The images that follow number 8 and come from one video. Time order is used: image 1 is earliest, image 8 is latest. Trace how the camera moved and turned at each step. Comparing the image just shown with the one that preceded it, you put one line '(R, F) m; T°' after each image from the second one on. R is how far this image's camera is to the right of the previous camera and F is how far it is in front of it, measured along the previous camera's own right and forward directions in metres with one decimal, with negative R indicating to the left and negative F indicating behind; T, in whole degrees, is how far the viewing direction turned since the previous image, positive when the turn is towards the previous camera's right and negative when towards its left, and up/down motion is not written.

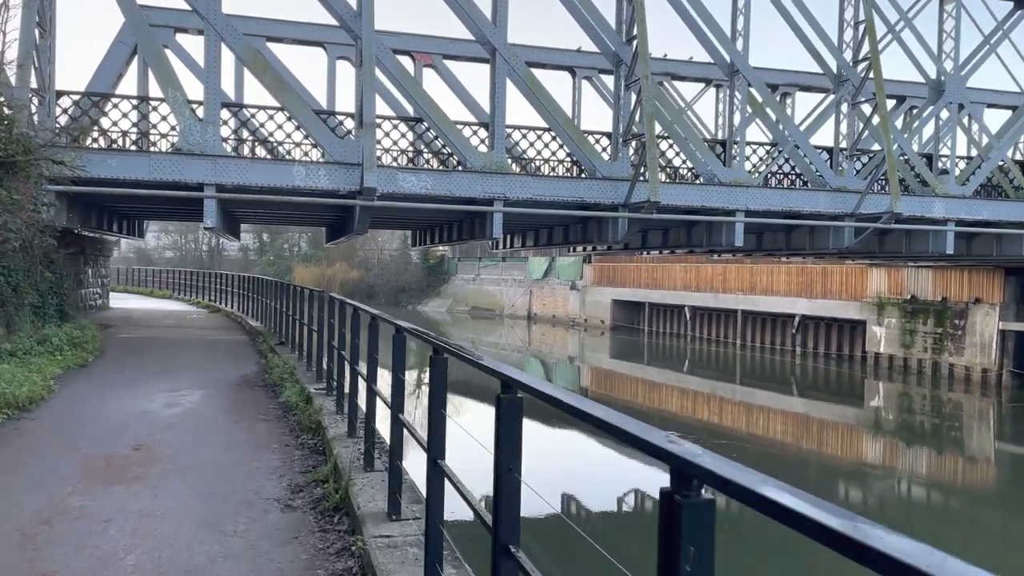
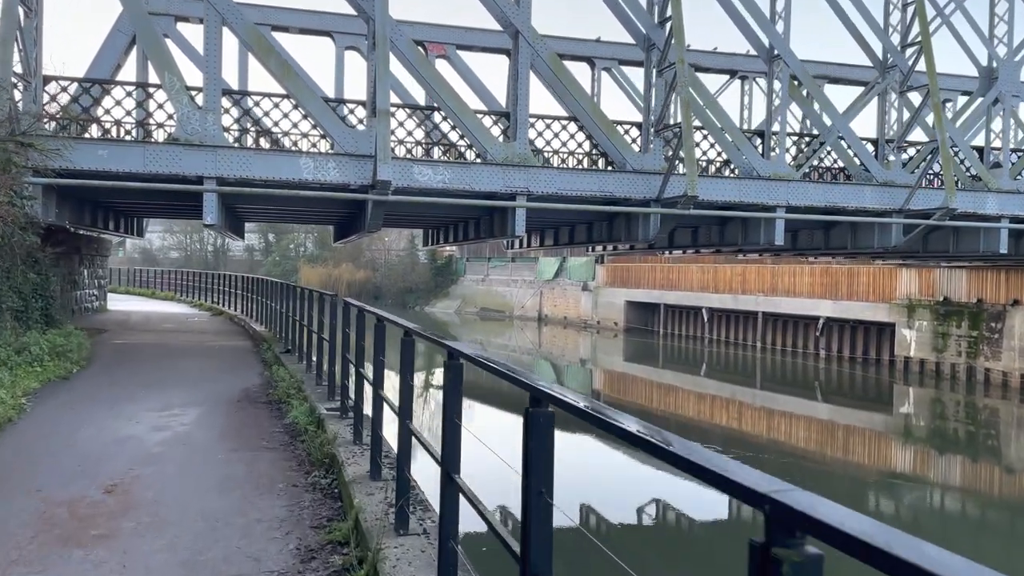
(-0.3, +1.0) m; 0°
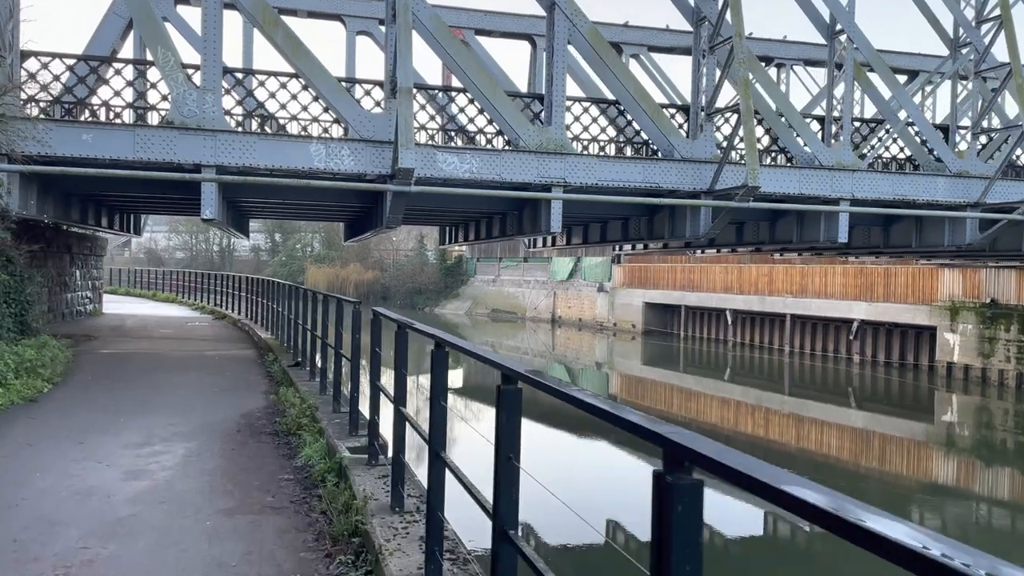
(-0.4, +1.3) m; 0°
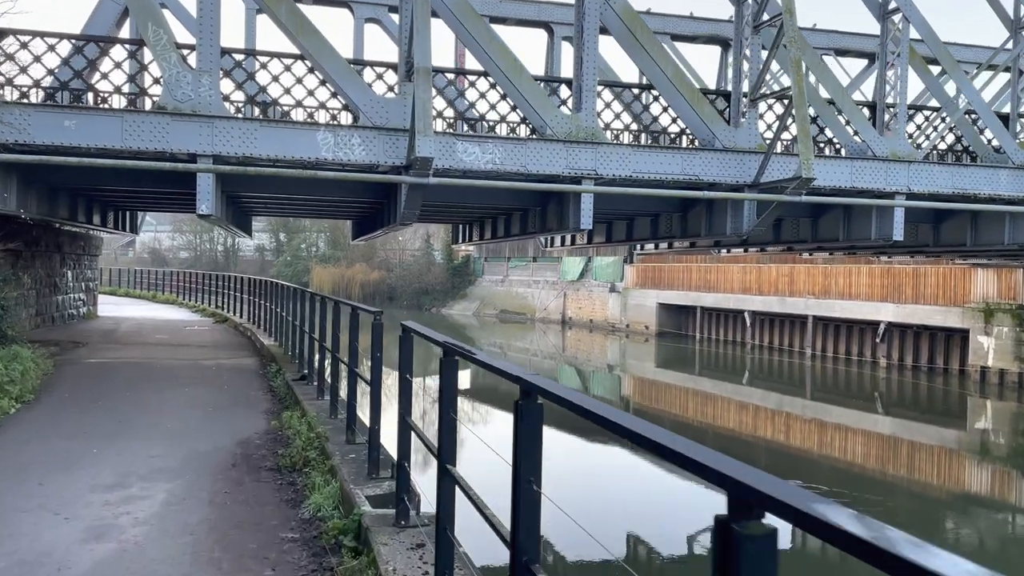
(-0.3, +0.9) m; 0°
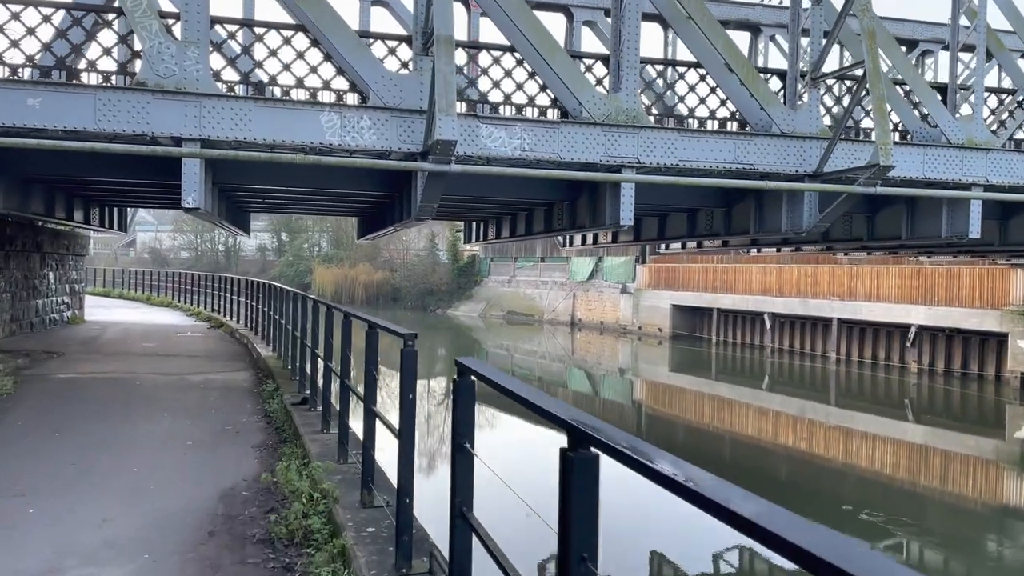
(-0.3, +1.2) m; 0°
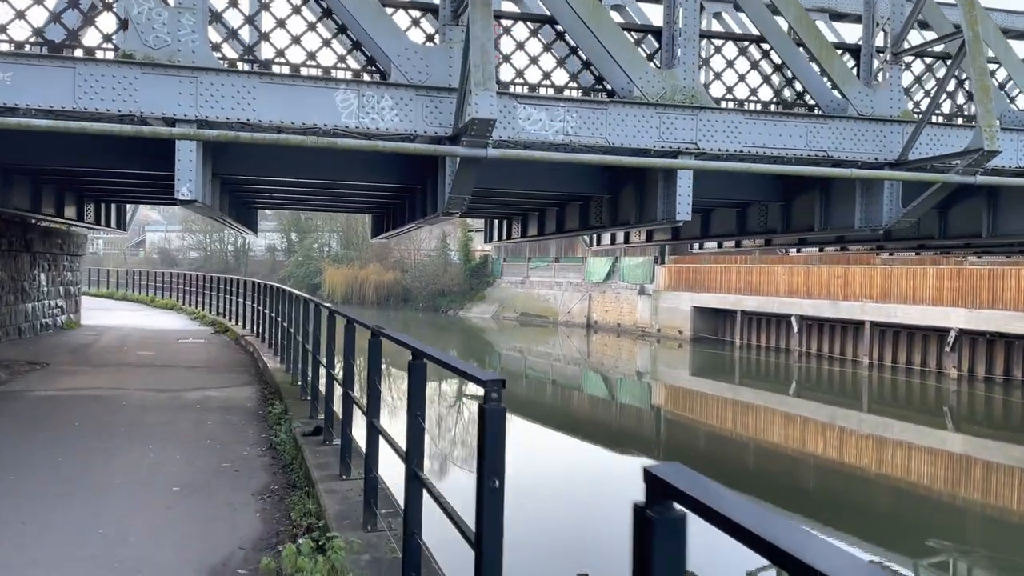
(-0.3, +1.0) m; -1°
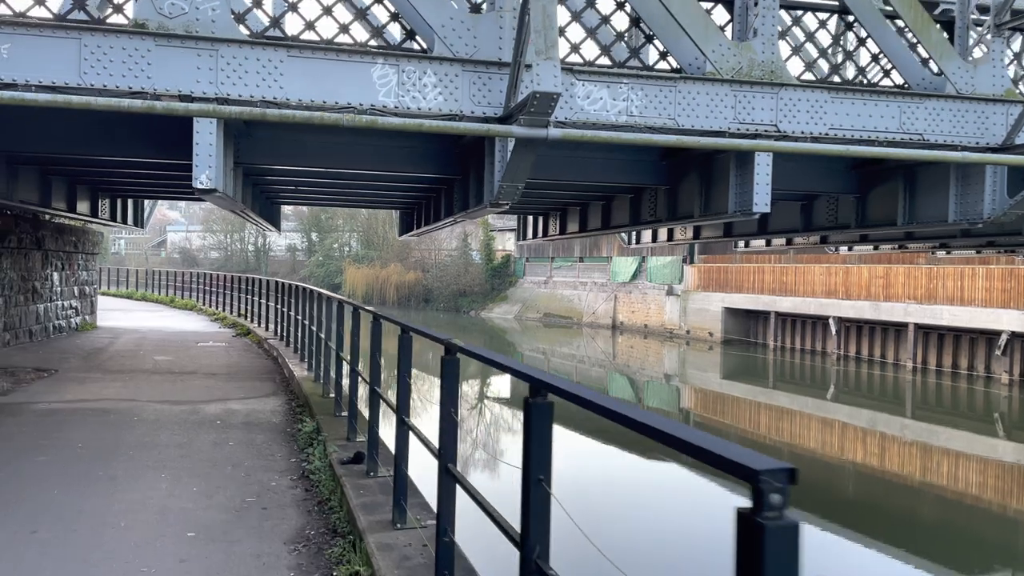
(-0.3, +0.8) m; -1°
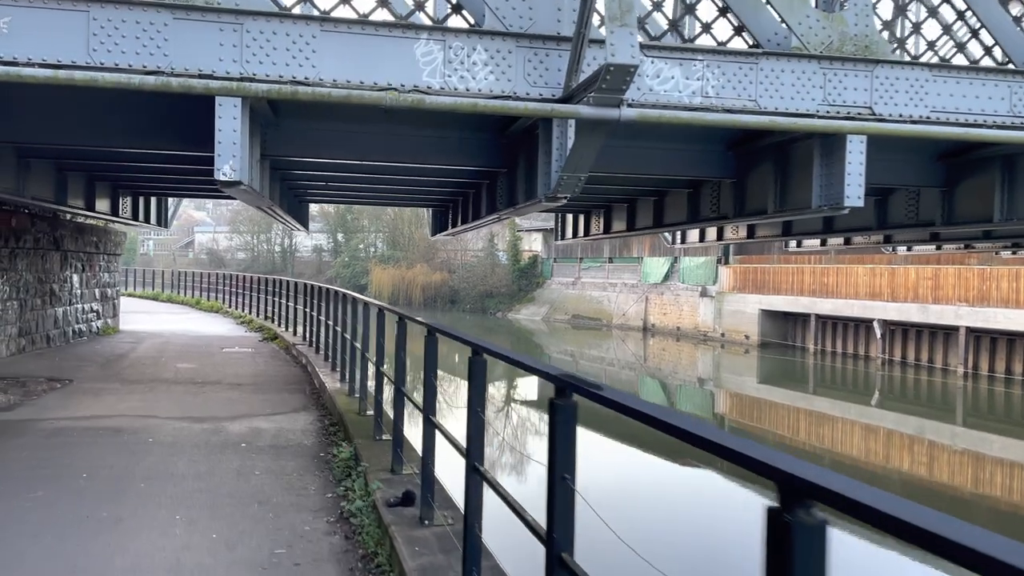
(-0.2, +0.7) m; -2°
